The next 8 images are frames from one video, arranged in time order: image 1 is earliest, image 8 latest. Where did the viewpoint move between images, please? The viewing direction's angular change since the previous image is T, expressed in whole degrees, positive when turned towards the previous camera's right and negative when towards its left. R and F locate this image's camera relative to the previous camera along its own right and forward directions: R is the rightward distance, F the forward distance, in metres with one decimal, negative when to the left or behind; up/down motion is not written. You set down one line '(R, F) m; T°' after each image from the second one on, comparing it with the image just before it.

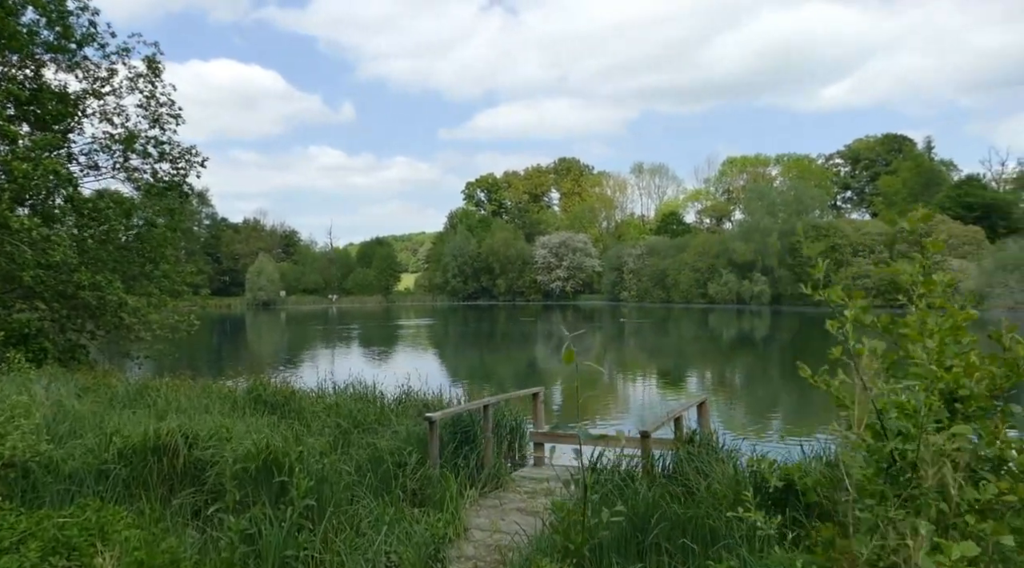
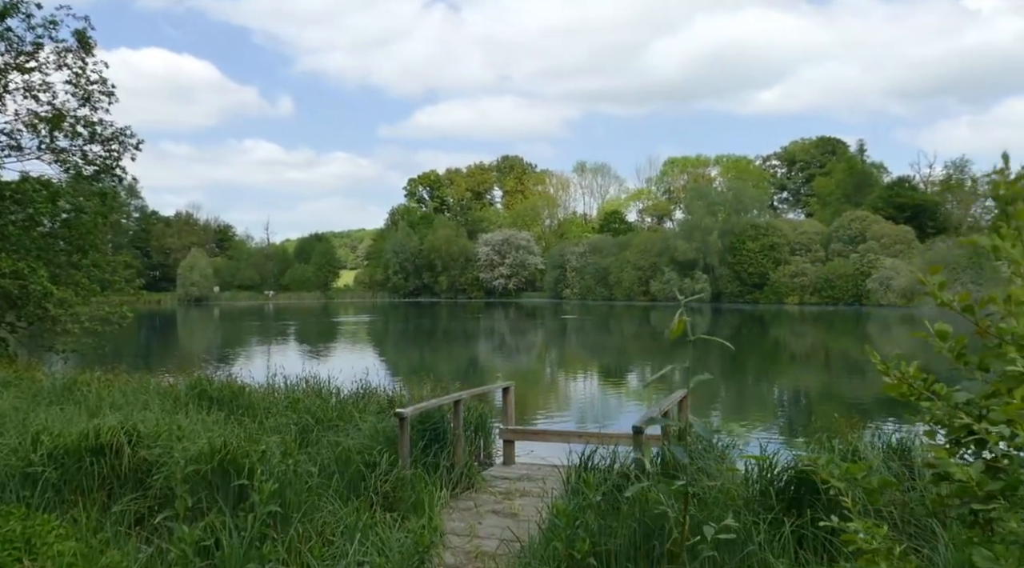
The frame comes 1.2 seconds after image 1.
(-0.2, +0.5) m; +4°
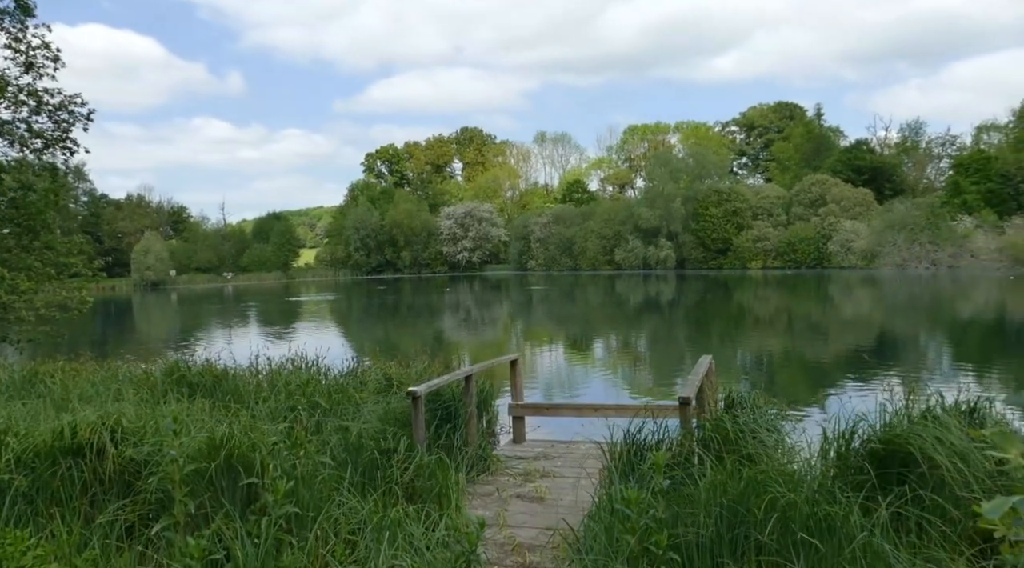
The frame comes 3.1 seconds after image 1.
(-0.3, +0.6) m; +2°
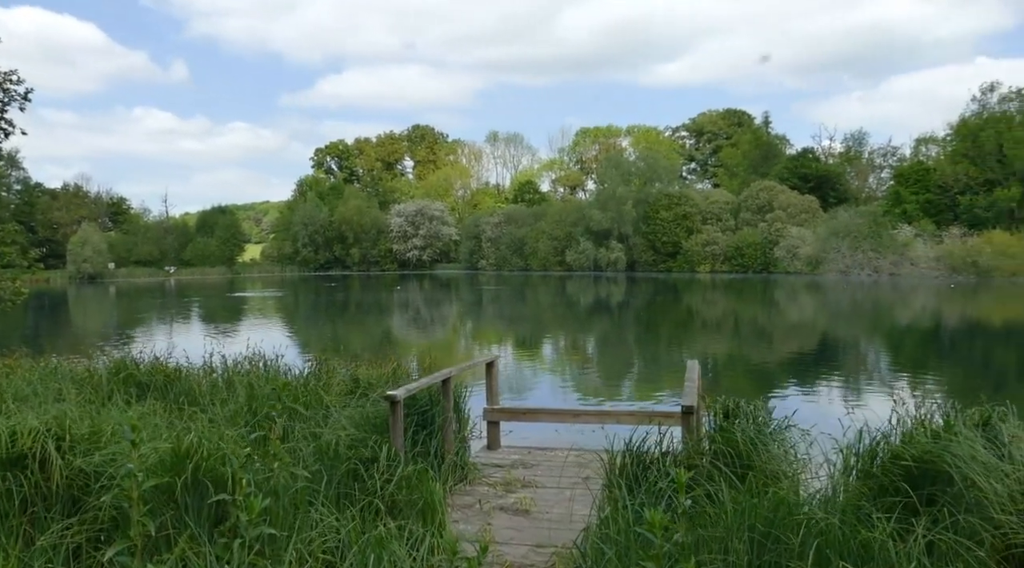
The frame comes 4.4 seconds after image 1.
(-0.2, +0.4) m; +3°
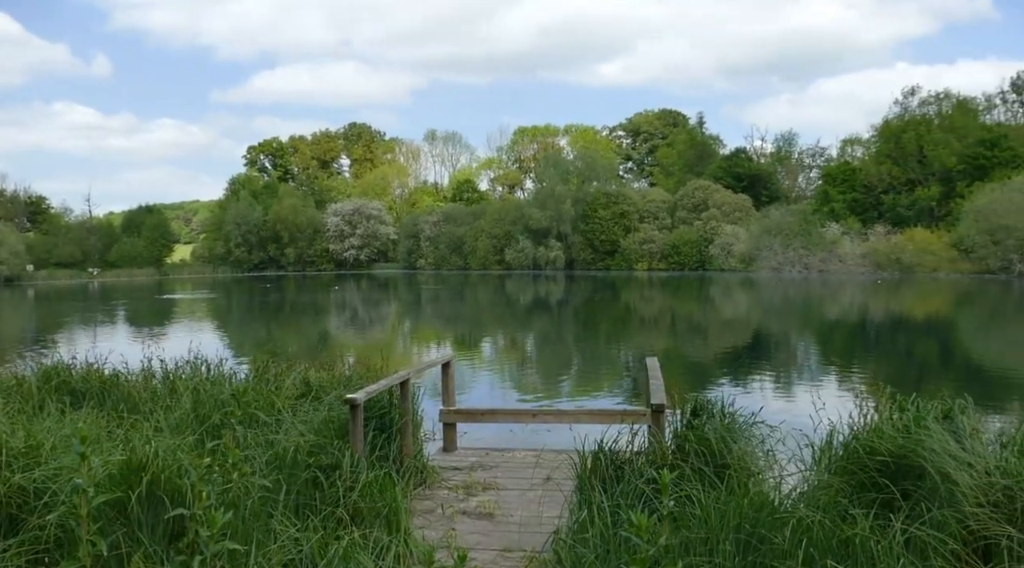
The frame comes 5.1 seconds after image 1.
(-0.1, +0.1) m; +4°
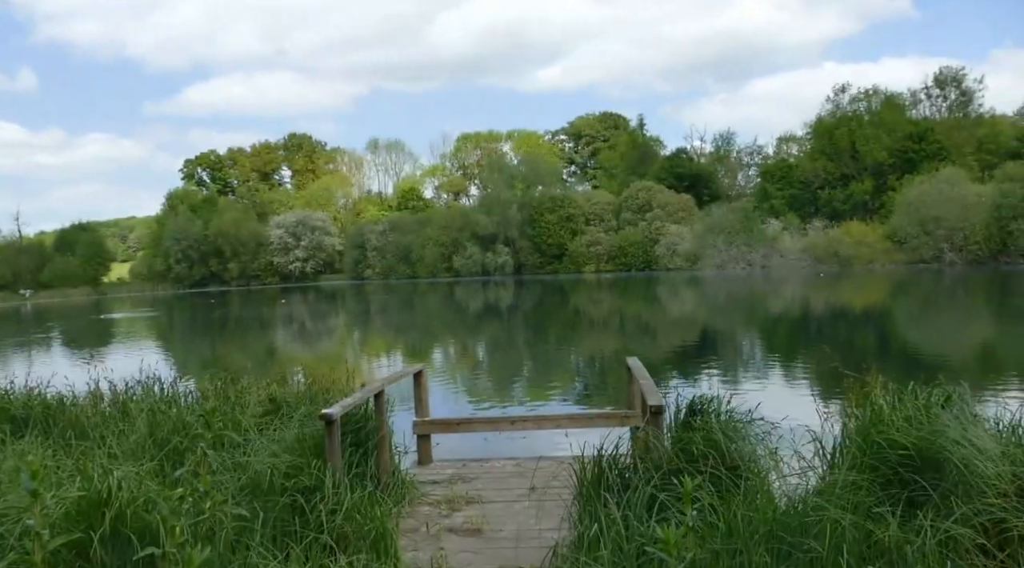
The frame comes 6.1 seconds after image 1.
(-0.2, +0.3) m; +3°
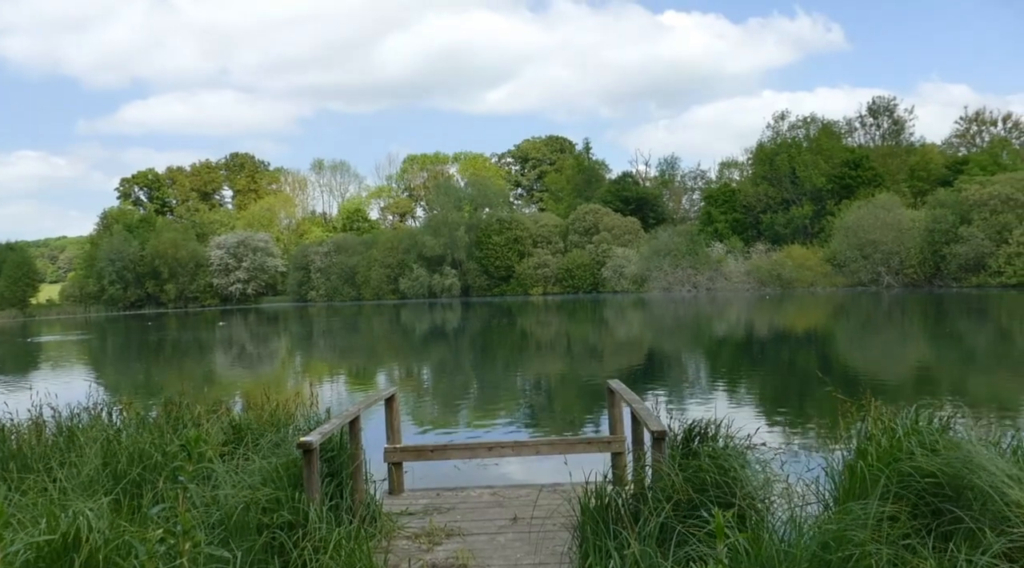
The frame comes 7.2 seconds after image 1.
(-0.2, +0.2) m; +4°
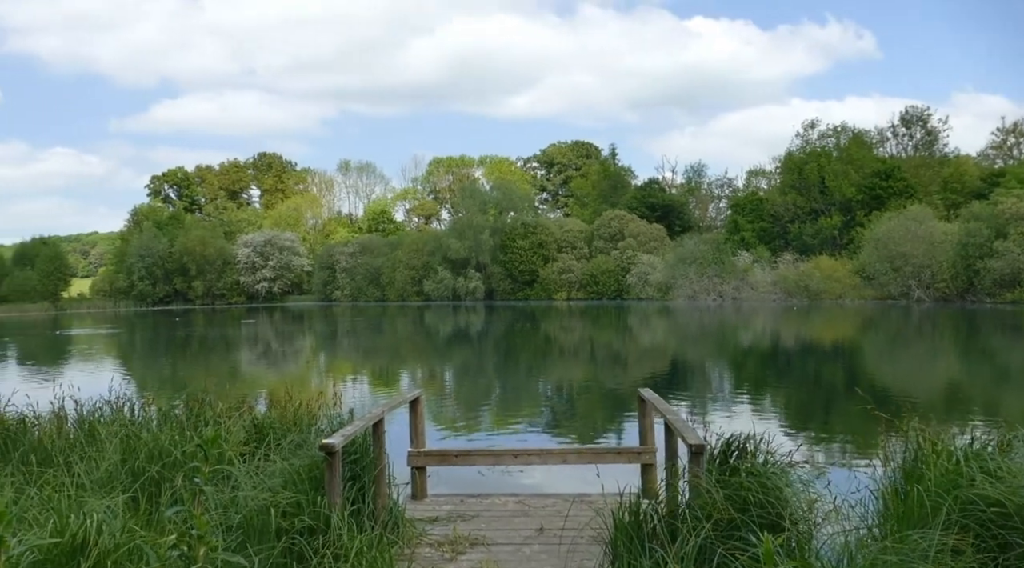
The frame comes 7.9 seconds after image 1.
(0.0, +0.1) m; -2°
